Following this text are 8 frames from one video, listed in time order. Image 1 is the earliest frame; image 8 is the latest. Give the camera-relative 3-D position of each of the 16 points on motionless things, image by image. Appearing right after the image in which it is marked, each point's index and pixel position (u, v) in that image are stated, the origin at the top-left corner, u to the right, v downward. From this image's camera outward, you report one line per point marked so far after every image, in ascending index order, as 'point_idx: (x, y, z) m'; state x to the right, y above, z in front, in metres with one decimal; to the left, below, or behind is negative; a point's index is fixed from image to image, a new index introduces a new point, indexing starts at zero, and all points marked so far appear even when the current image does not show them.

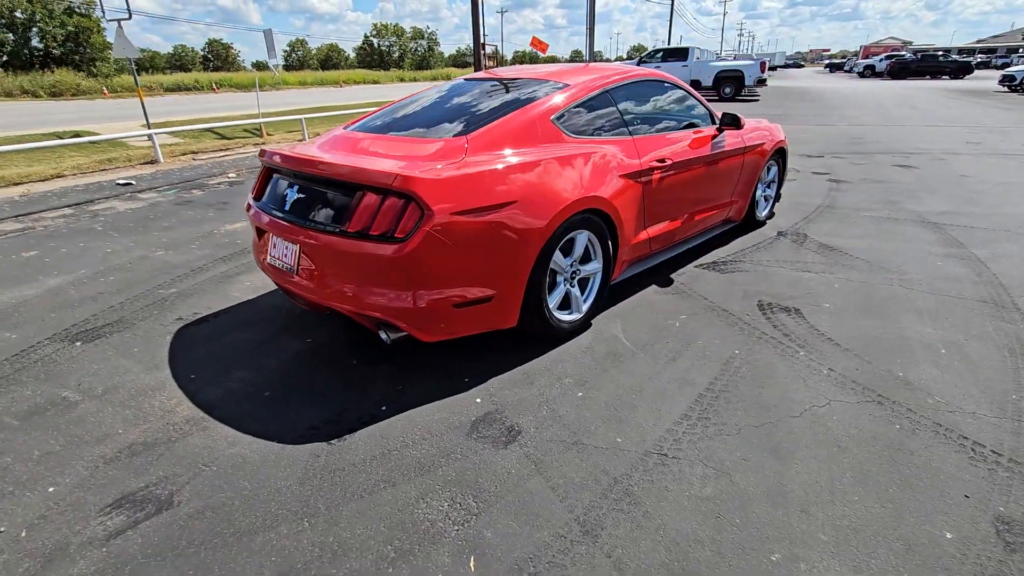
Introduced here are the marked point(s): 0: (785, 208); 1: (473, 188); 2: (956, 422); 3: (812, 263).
0: (+3.1, +0.9, +6.1) m
1: (-0.2, +0.5, +2.6) m
2: (+2.1, -0.6, +2.5) m
3: (+2.5, +0.2, +4.4) m
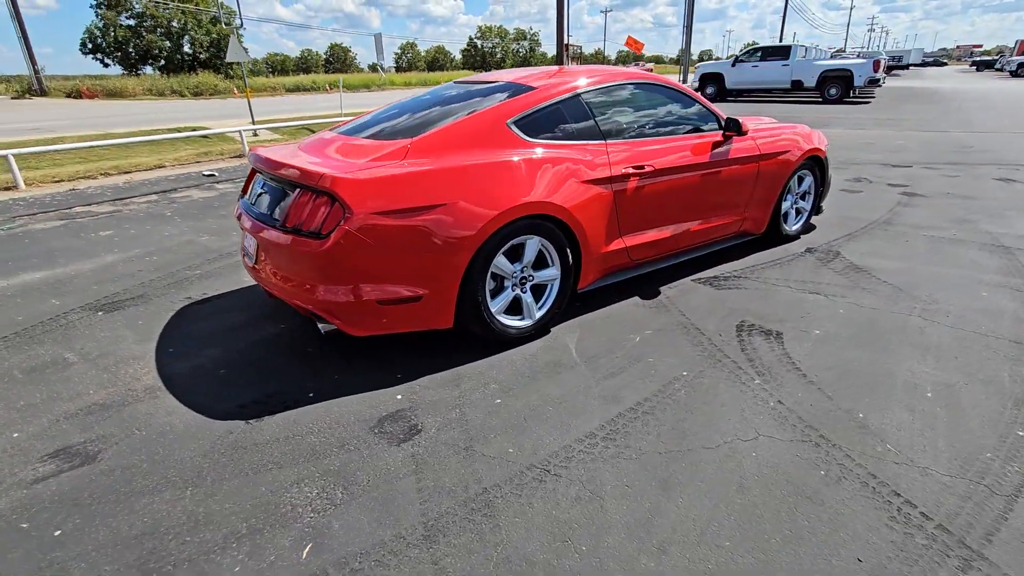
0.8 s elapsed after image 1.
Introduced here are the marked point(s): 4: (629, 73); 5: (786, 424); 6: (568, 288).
0: (+3.3, +0.7, +5.5) m
1: (-0.6, +0.5, +2.7) m
2: (+1.6, -0.8, +2.1) m
3: (+2.4, 0.0, +4.0) m
4: (+0.9, +1.5, +3.8) m
5: (+1.3, -0.6, +2.5) m
6: (+0.4, 0.0, +3.4) m
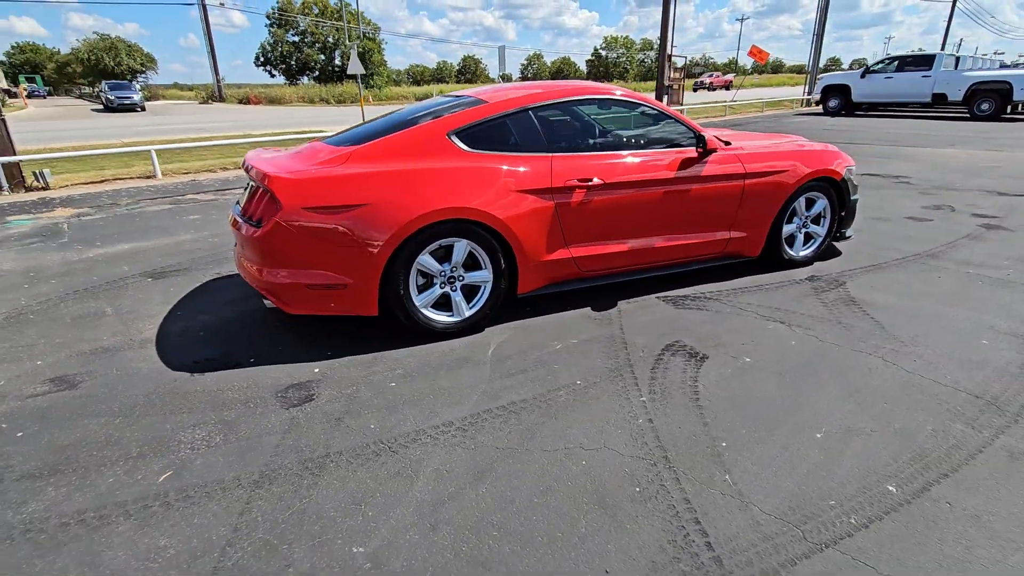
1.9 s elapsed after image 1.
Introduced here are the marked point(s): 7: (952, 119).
0: (+3.3, +0.3, +5.0) m
1: (-1.1, +0.6, +3.1) m
2: (+0.8, -0.9, +2.1) m
3: (+2.1, -0.2, +3.7) m
4: (+0.7, +1.5, +3.9) m
5: (+0.6, -0.7, +2.5) m
6: (-0.1, 0.0, +3.6) m
7: (+15.4, +5.9, +18.3) m
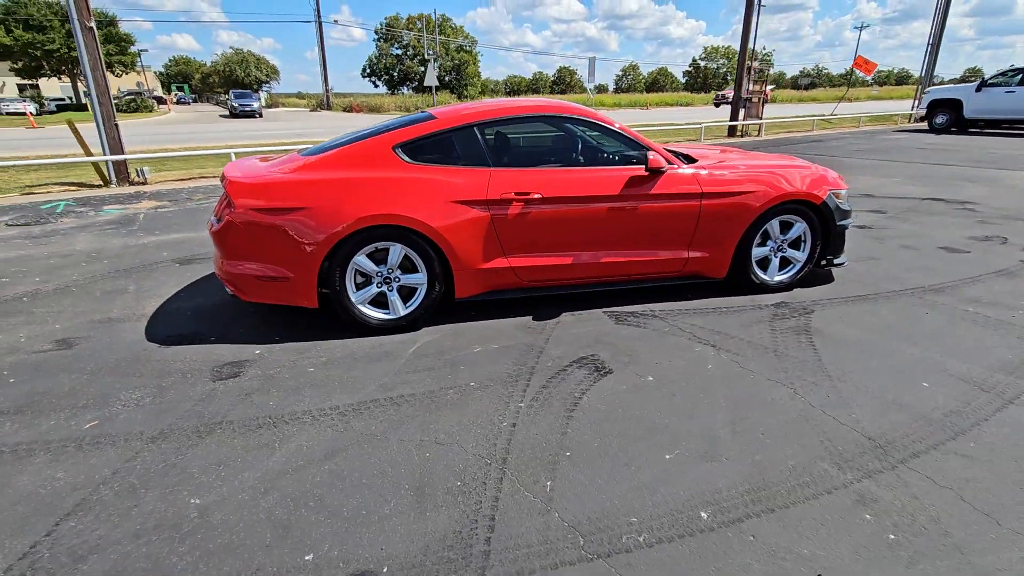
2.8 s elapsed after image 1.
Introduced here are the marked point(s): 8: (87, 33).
0: (+3.1, +0.1, +4.6) m
1: (-1.6, +0.6, +3.5) m
2: (0.0, -0.9, +2.2) m
3: (+1.6, -0.4, +3.6) m
4: (+0.4, +1.4, +4.0) m
5: (-0.1, -0.8, +2.6) m
6: (-0.5, 0.0, +3.8) m
7: (+17.5, +4.5, +15.9) m
8: (-7.9, +4.7, +9.8) m
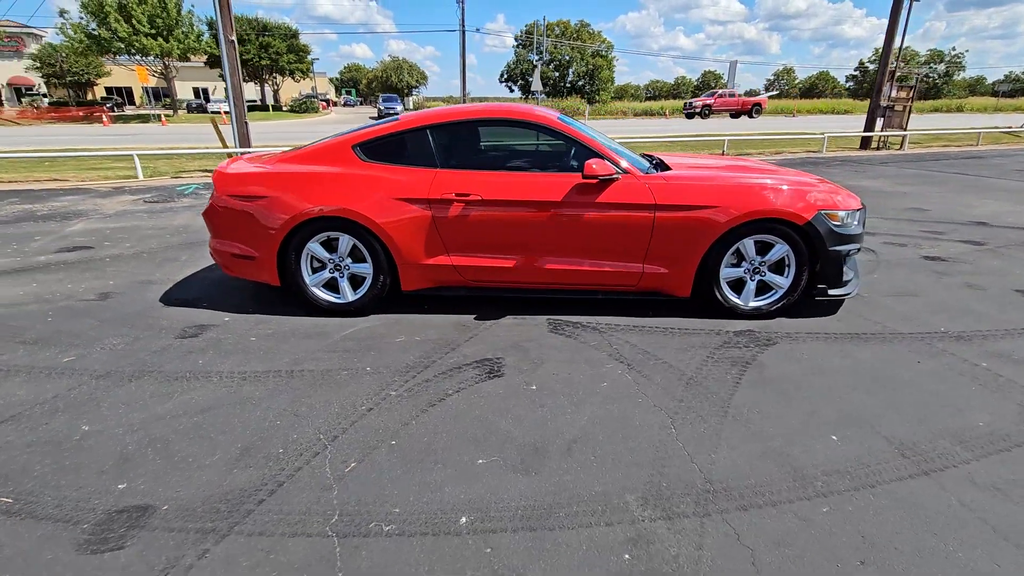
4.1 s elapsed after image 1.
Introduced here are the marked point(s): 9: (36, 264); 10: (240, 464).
0: (+2.7, -0.2, +4.0) m
1: (-2.0, +0.8, +4.0) m
2: (-0.9, -0.9, +2.4) m
3: (+1.0, -0.5, +3.4) m
4: (+0.1, +1.3, +4.0) m
5: (-0.9, -0.7, +2.8) m
6: (-1.0, 0.0, +4.0) m
7: (+19.7, +2.6, +11.5) m
8: (-6.2, +5.3, +11.6) m
9: (-5.1, +0.3, +5.6) m
10: (-1.3, -0.8, +2.5) m
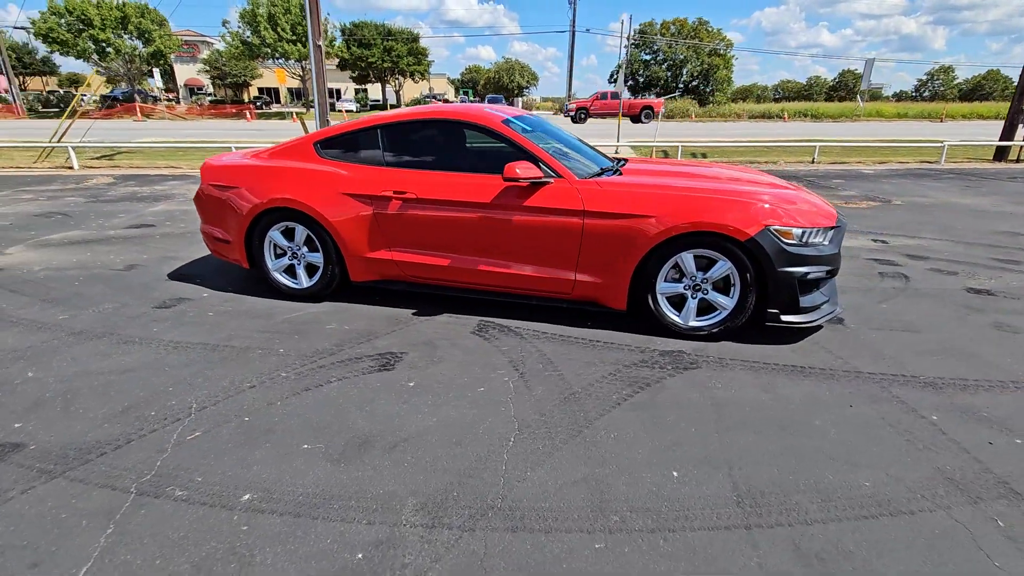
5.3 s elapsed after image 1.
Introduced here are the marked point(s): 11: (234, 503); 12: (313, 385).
0: (+2.1, -0.4, +3.5) m
1: (-2.4, +1.0, +4.4) m
2: (-1.8, -0.8, +2.6) m
3: (+0.3, -0.5, +3.2) m
4: (-0.3, +1.3, +4.0) m
5: (-1.7, -0.6, +3.0) m
6: (-1.5, +0.1, +4.3) m
7: (+20.5, +1.1, +7.5) m
8: (-4.7, +5.7, +12.7) m
9: (-5.1, +0.6, +6.6) m
10: (-2.1, -0.7, +2.8) m
11: (-1.2, -0.9, +2.2) m
12: (-1.2, -0.6, +3.1) m
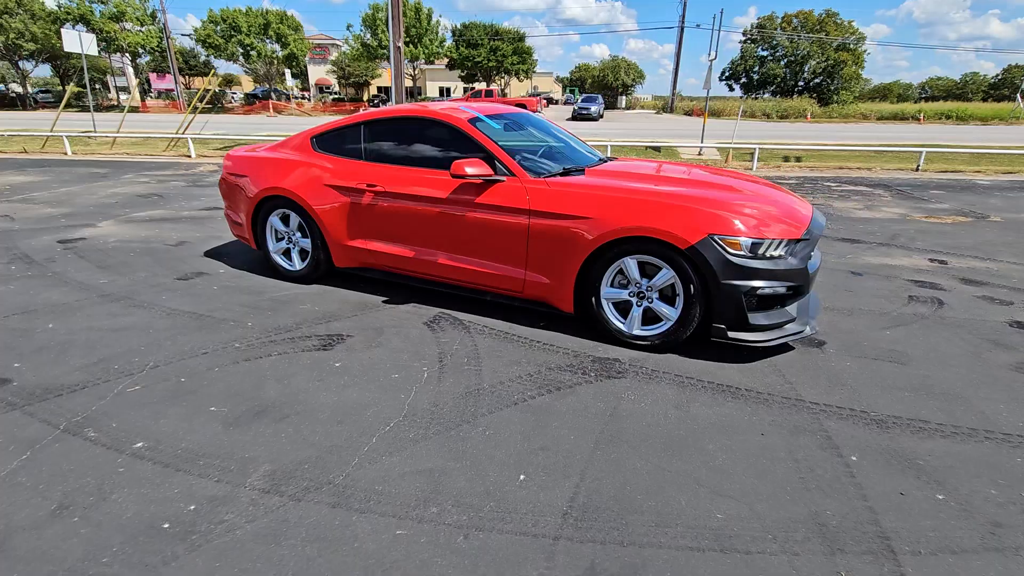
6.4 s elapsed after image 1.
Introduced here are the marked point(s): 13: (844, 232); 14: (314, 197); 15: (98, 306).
0: (+1.7, -0.5, +3.2) m
1: (-2.5, +1.2, +4.9) m
2: (-2.4, -0.6, +3.0) m
3: (-0.2, -0.5, +3.3) m
4: (-0.5, +1.4, +4.1) m
5: (-2.2, -0.4, +3.4) m
6: (-1.7, +0.2, +4.6) m
7: (+20.5, -0.3, +3.7) m
8: (-2.9, +6.1, +13.4) m
9: (-4.8, +1.0, +7.5) m
10: (-2.7, -0.5, +3.3) m
11: (-1.9, -0.8, +2.5) m
12: (-1.7, -0.5, +3.4) m
13: (+4.2, +0.7, +6.7) m
14: (-1.7, +0.8, +4.4) m
15: (-3.4, -0.1, +4.3) m
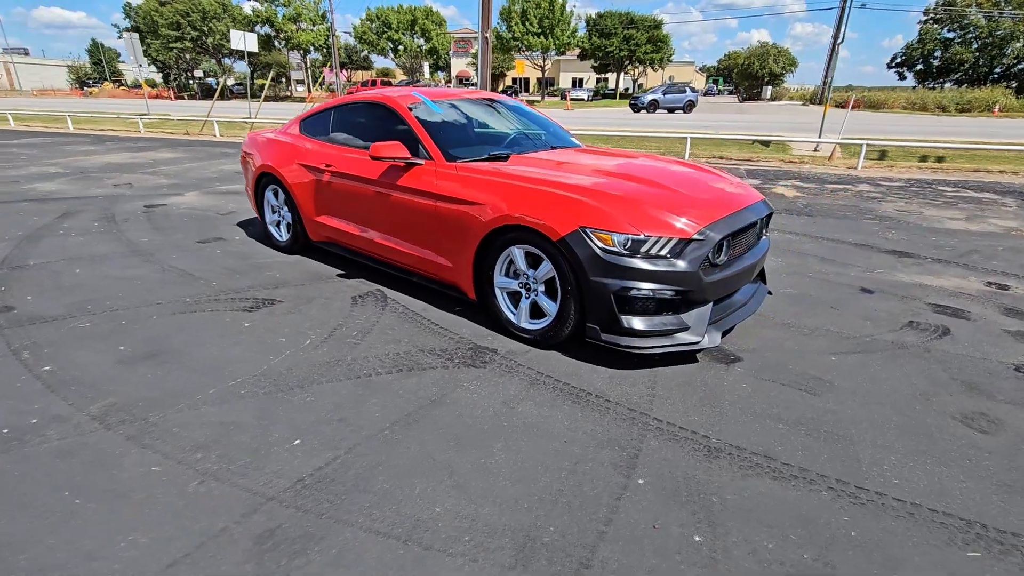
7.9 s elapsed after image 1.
0: (+0.8, -0.5, +2.9) m
1: (-2.7, +1.5, +5.5) m
2: (-3.2, -0.2, +3.7) m
3: (-1.0, -0.4, +3.4) m
4: (-0.9, +1.6, +4.3) m
5: (-2.9, -0.1, +4.0) m
6: (-2.0, +0.5, +5.0) m
7: (+19.1, -2.0, -1.0) m
8: (-0.7, +6.5, +13.7) m
9: (-4.3, +1.6, +8.6) m
10: (-3.4, -0.1, +4.0) m
11: (-2.8, -0.5, +3.1) m
12: (-2.4, -0.2, +3.9) m
13: (+4.2, +0.5, +5.6) m
14: (-2.0, +1.1, +4.8) m
15: (-3.8, +0.3, +5.1) m
